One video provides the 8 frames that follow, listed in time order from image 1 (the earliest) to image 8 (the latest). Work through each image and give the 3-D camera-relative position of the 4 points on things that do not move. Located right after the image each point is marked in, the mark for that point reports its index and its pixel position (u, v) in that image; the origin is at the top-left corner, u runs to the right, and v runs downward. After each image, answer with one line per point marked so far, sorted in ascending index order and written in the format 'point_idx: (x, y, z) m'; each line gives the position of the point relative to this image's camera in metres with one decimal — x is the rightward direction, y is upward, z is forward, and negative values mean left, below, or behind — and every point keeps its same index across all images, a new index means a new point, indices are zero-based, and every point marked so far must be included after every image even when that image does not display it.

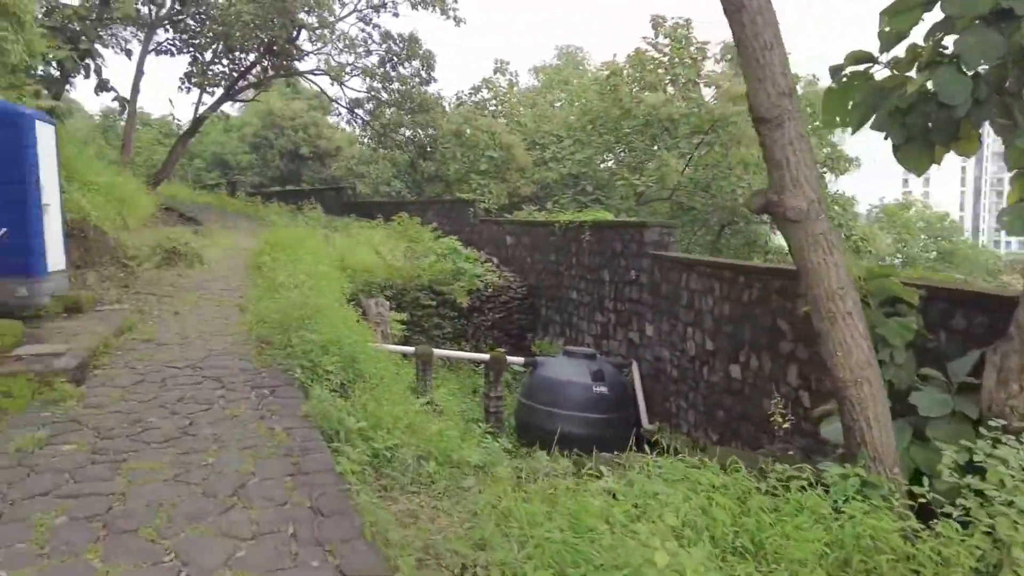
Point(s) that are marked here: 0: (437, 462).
0: (-0.3, -0.7, +3.0) m
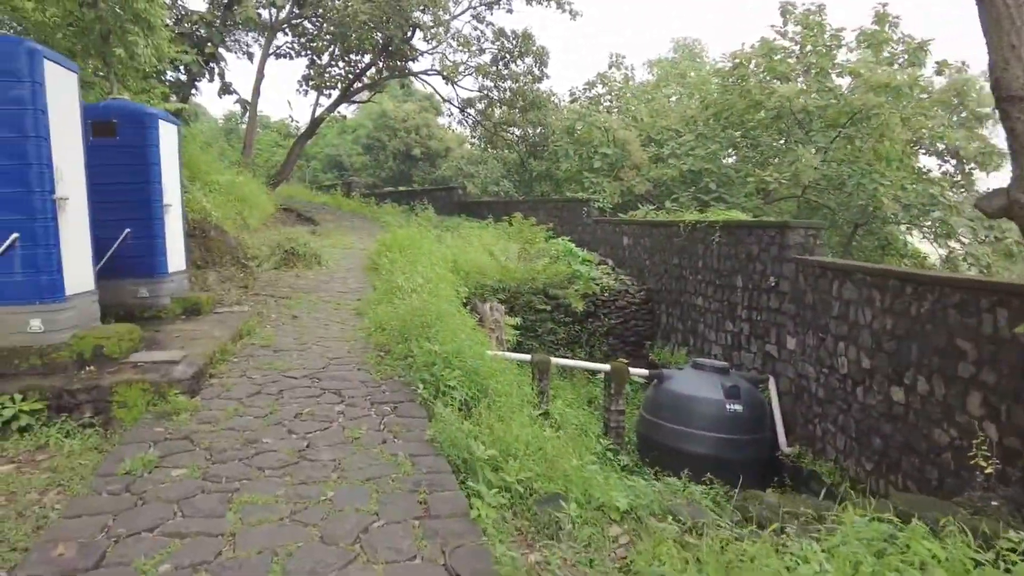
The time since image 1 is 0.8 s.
0: (+0.2, -0.7, +2.6) m
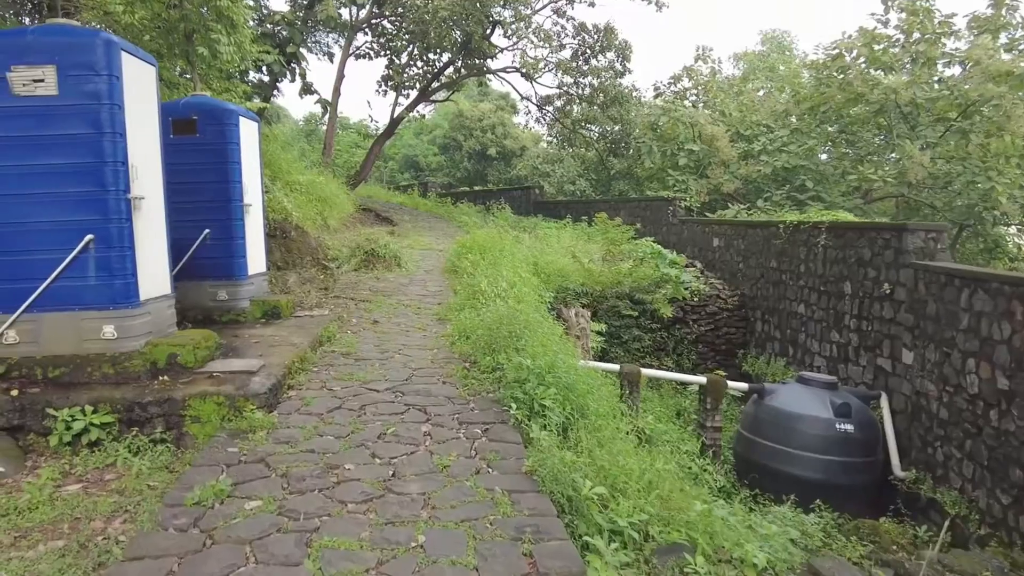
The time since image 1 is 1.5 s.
0: (+0.6, -0.8, +2.2) m
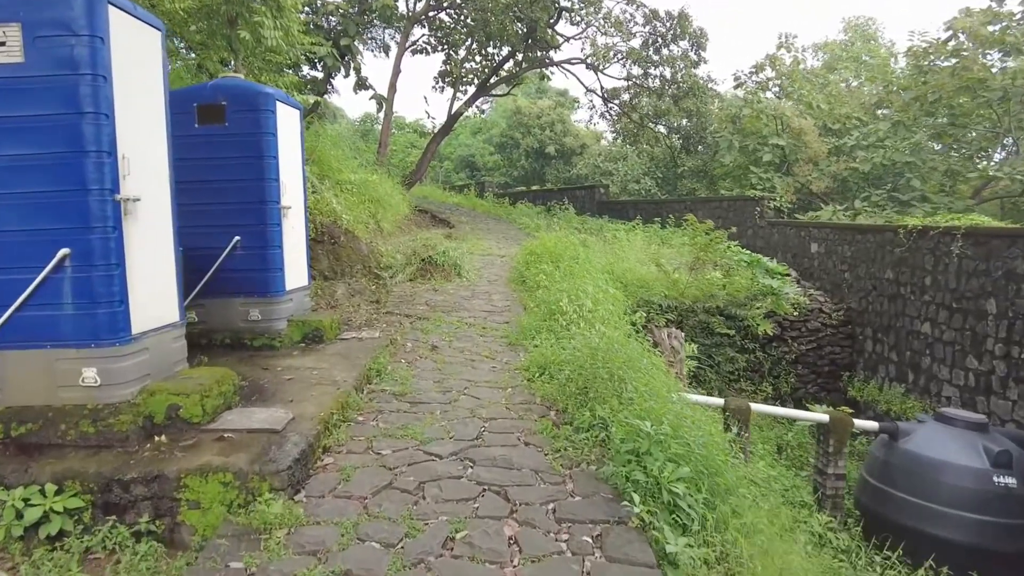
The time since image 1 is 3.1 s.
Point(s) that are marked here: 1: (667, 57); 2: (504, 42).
0: (+0.8, -0.9, +1.2) m
1: (+2.8, +4.1, +13.8) m
2: (-0.2, +4.4, +13.7) m
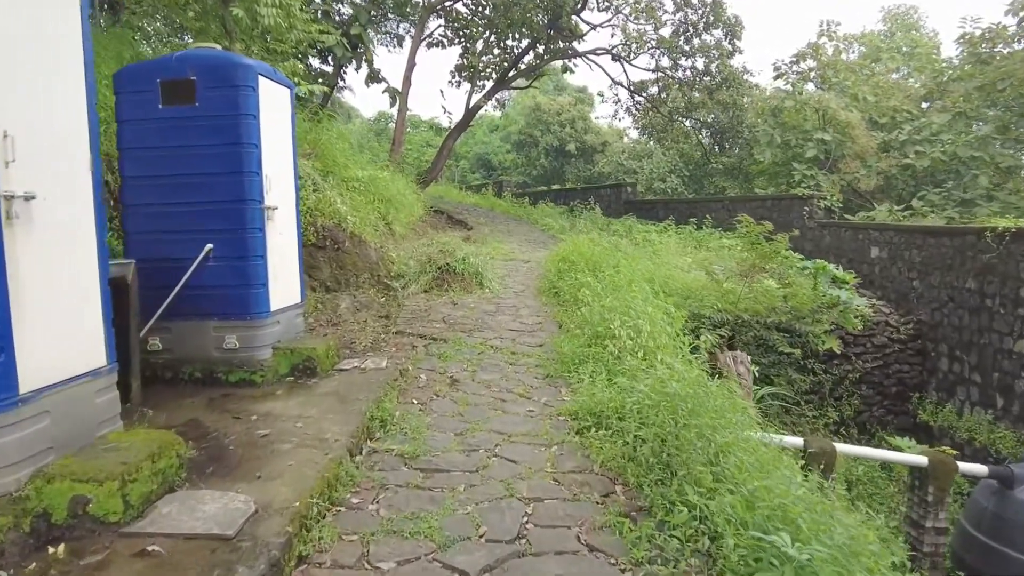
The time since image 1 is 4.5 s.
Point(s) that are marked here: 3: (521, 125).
0: (+0.9, -1.0, +0.4) m
1: (+3.1, +4.0, +12.9) m
2: (+0.2, +4.3, +12.8) m
3: (+0.3, +4.2, +19.9) m
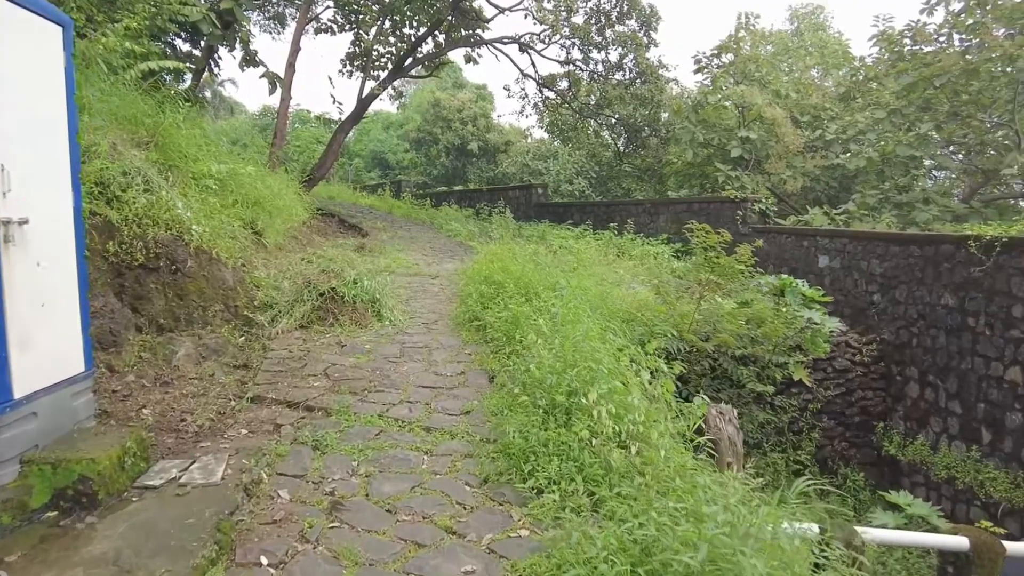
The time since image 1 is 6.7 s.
0: (+1.1, -1.1, -0.7) m
1: (+1.6, +3.9, +11.9) m
2: (-1.3, +4.1, +11.5) m
3: (-2.2, +4.0, +18.5) m
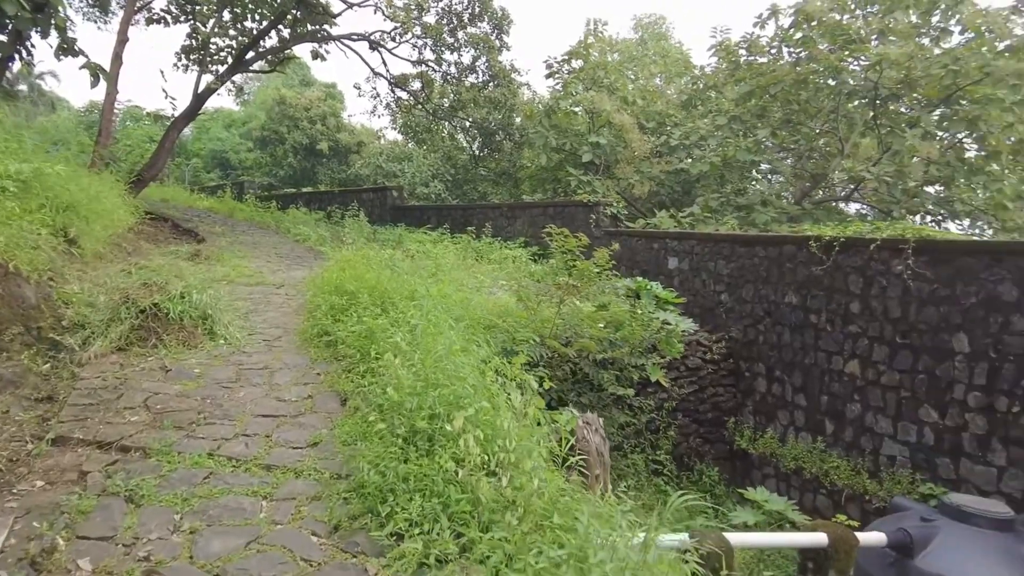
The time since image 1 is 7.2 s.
0: (+1.3, -1.1, -0.8) m
1: (-0.7, +3.8, +11.8) m
2: (-3.5, +4.0, +10.8) m
3: (-5.6, +3.9, +17.6) m
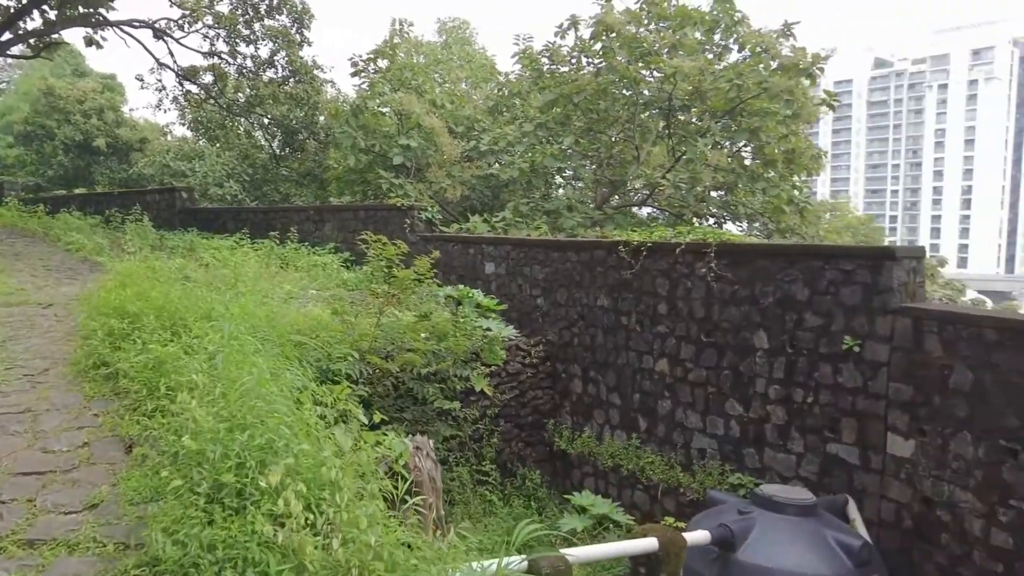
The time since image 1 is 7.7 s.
0: (+1.6, -1.1, -0.6) m
1: (-3.5, +3.7, +11.1) m
2: (-6.0, +3.8, +9.5) m
3: (-9.7, +3.6, +15.5) m
